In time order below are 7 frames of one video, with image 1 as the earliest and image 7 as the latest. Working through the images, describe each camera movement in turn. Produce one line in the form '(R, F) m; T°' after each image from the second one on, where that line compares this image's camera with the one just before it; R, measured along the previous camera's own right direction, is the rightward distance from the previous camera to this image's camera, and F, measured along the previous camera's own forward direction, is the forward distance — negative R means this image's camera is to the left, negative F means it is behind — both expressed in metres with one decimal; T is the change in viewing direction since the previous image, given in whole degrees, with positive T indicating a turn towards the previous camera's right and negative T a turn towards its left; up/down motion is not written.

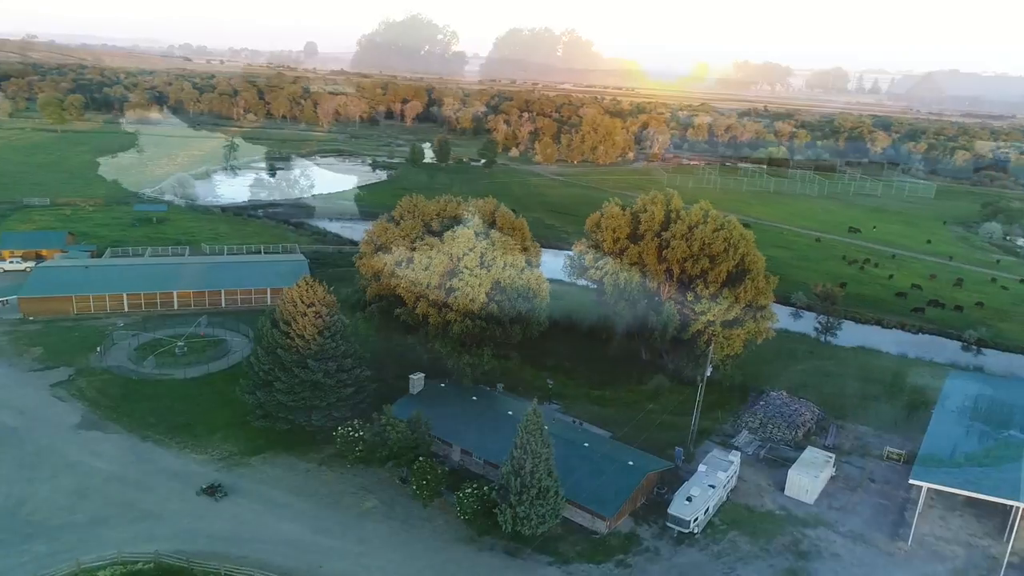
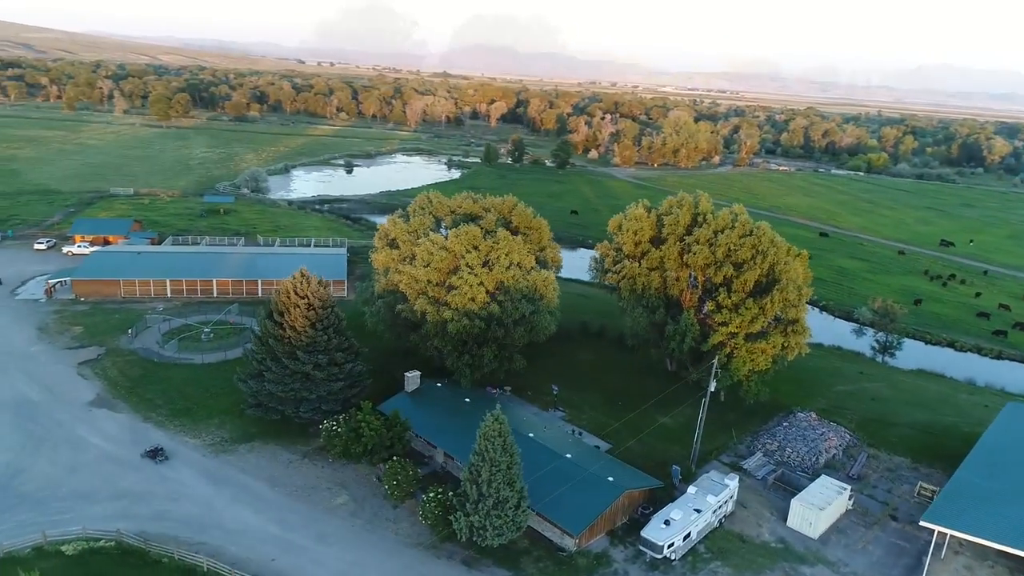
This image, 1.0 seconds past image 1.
(+5.0, +1.7) m; -7°
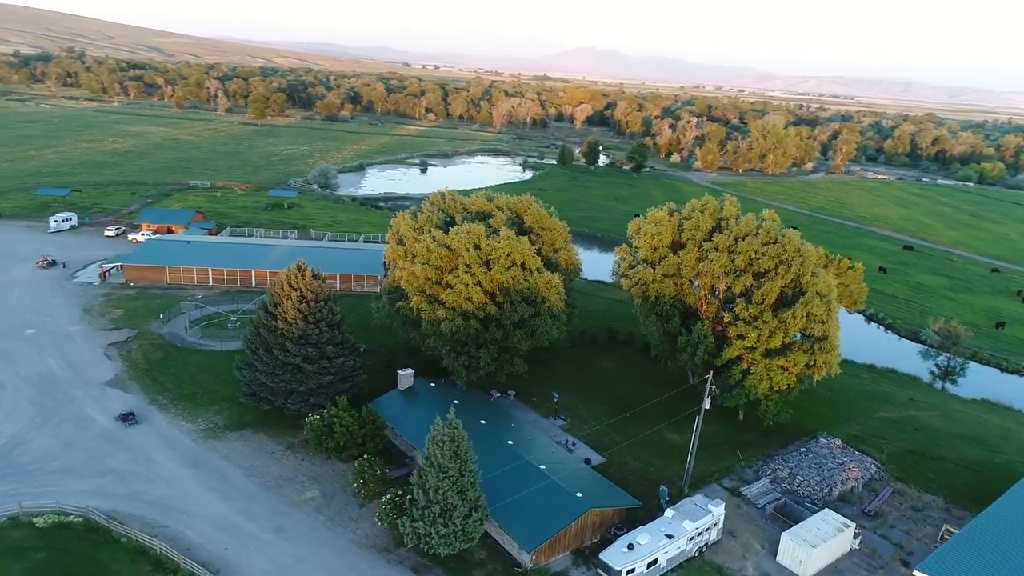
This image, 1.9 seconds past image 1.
(+5.1, +1.6) m; -7°
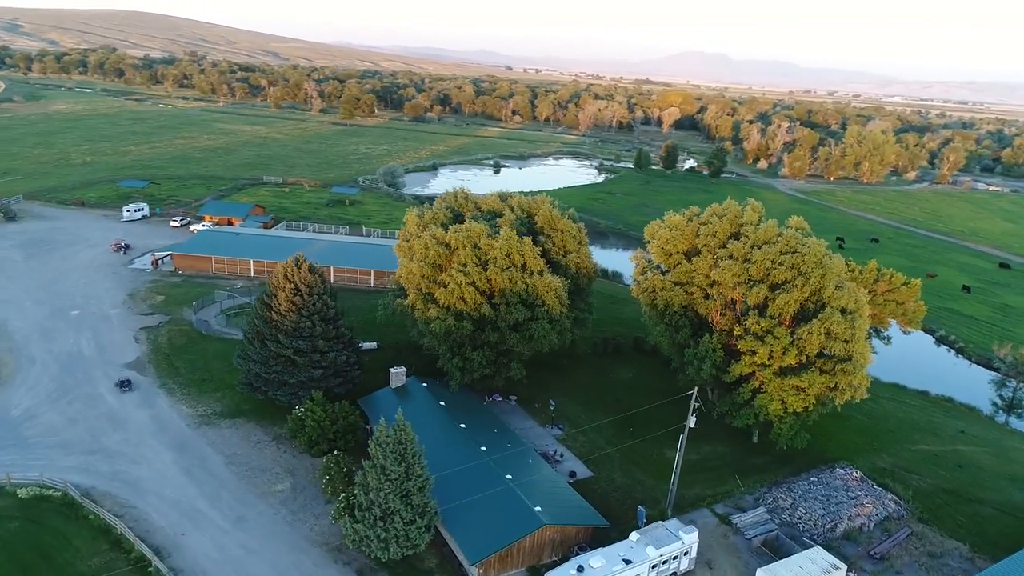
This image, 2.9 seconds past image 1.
(+5.1, +1.6) m; -8°
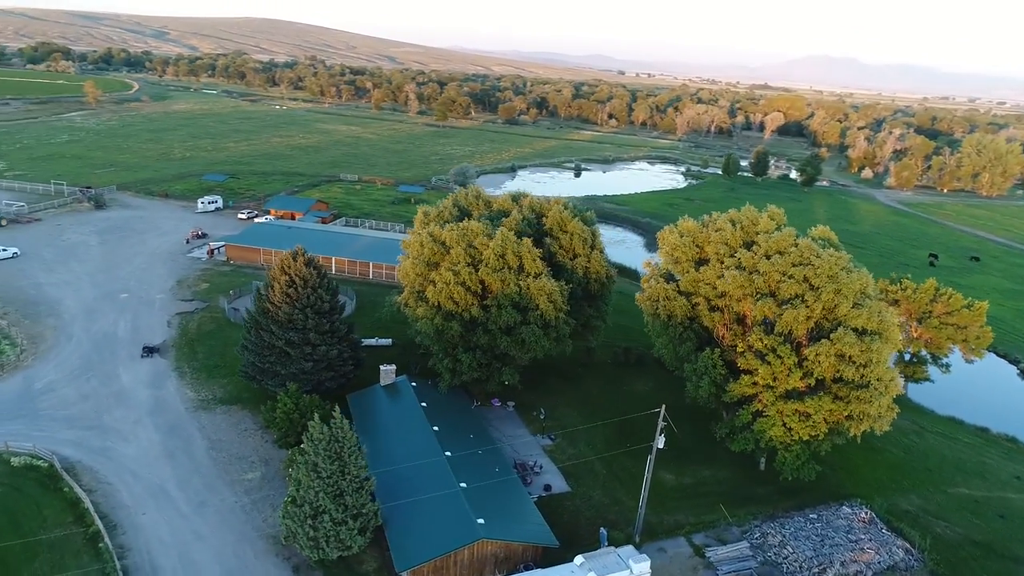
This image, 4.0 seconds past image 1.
(+5.7, +1.7) m; -8°
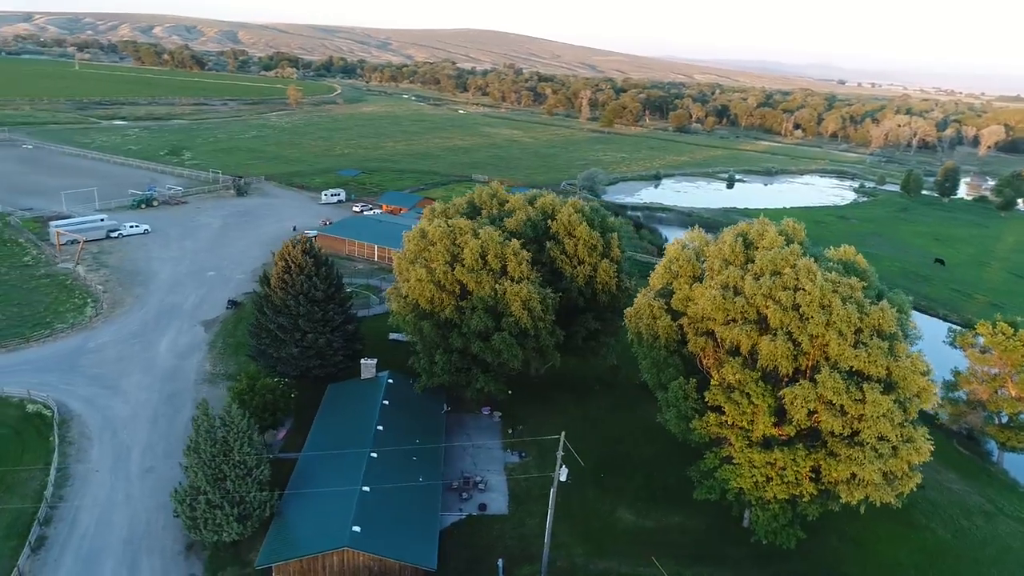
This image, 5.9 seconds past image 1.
(+10.1, +3.6) m; -15°
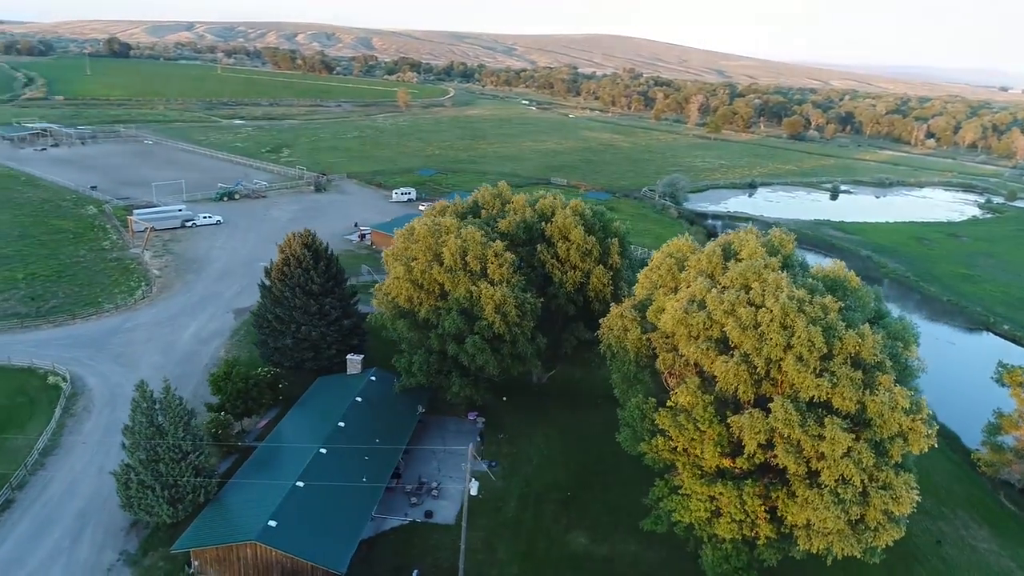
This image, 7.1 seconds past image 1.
(+6.5, +1.8) m; -9°
